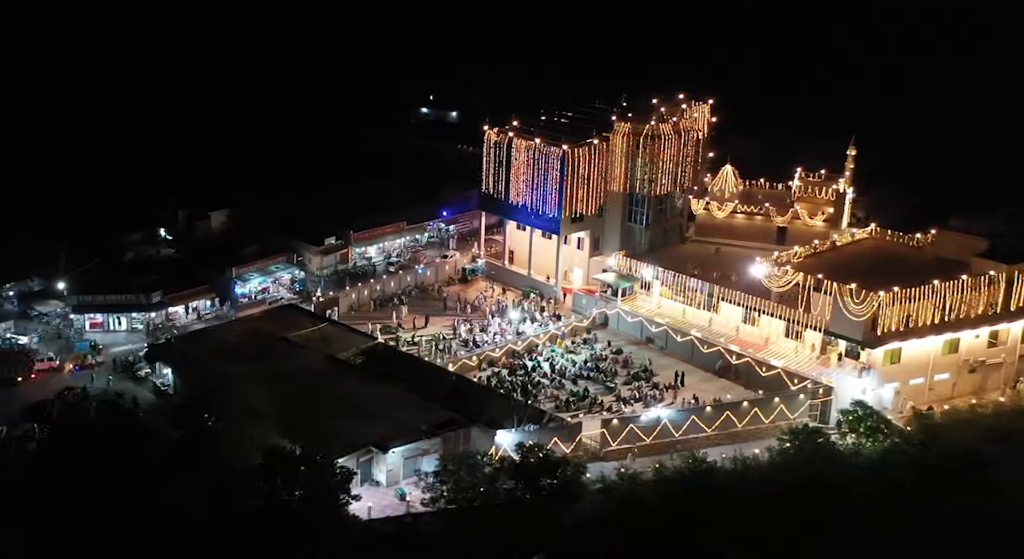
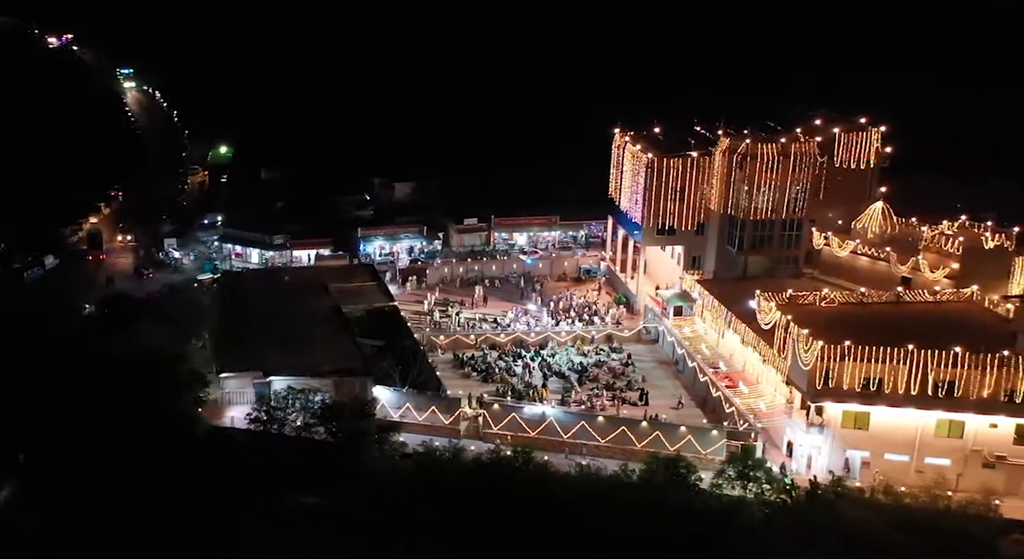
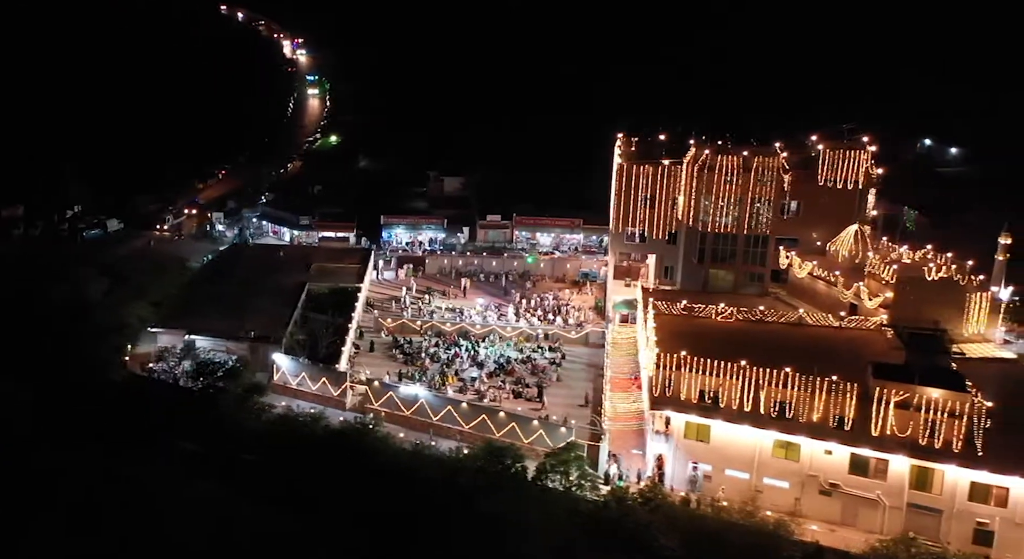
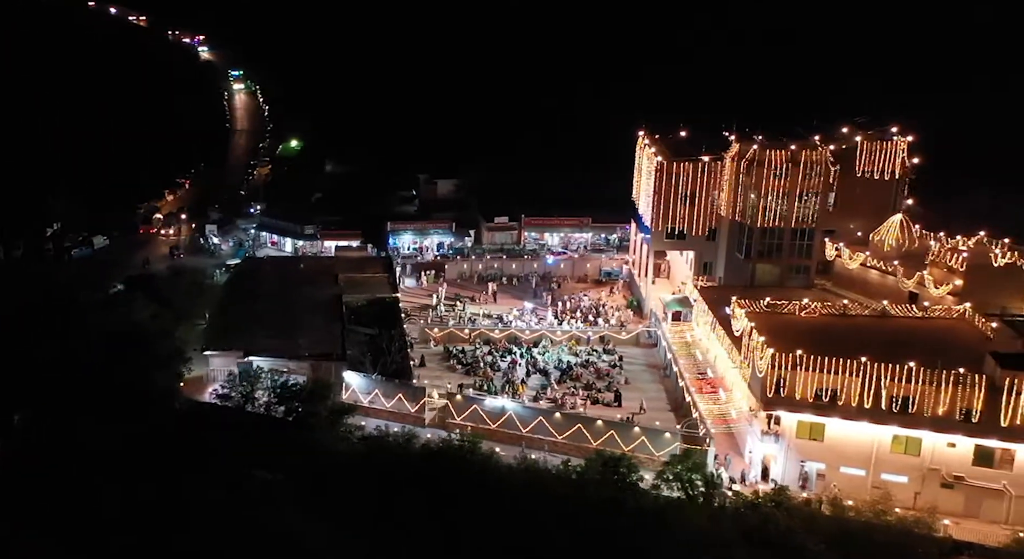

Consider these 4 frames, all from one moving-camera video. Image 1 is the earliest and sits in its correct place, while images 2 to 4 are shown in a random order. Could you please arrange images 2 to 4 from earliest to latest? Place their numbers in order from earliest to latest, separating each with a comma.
2, 4, 3
